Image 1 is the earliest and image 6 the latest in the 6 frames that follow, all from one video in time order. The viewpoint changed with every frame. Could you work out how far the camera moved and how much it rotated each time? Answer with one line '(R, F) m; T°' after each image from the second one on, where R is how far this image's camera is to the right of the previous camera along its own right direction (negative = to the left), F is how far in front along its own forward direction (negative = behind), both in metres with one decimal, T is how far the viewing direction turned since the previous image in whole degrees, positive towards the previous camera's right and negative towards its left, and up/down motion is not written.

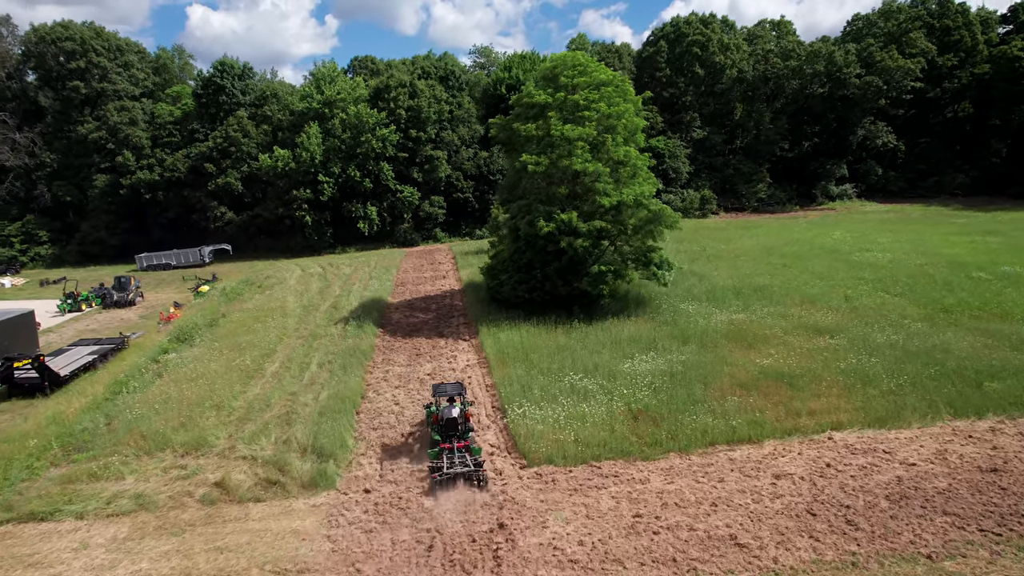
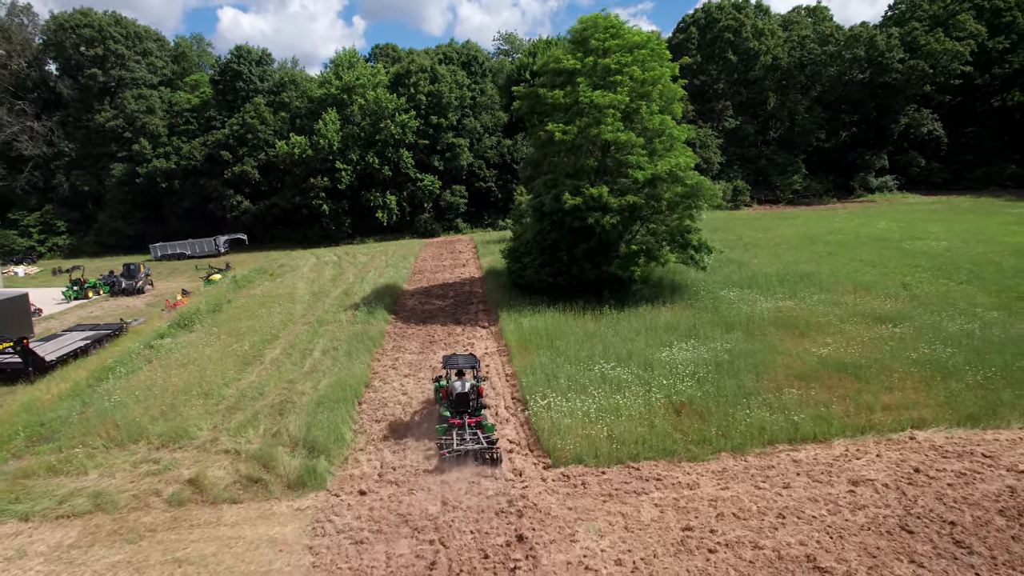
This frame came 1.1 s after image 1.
(0.0, +1.8) m; -2°
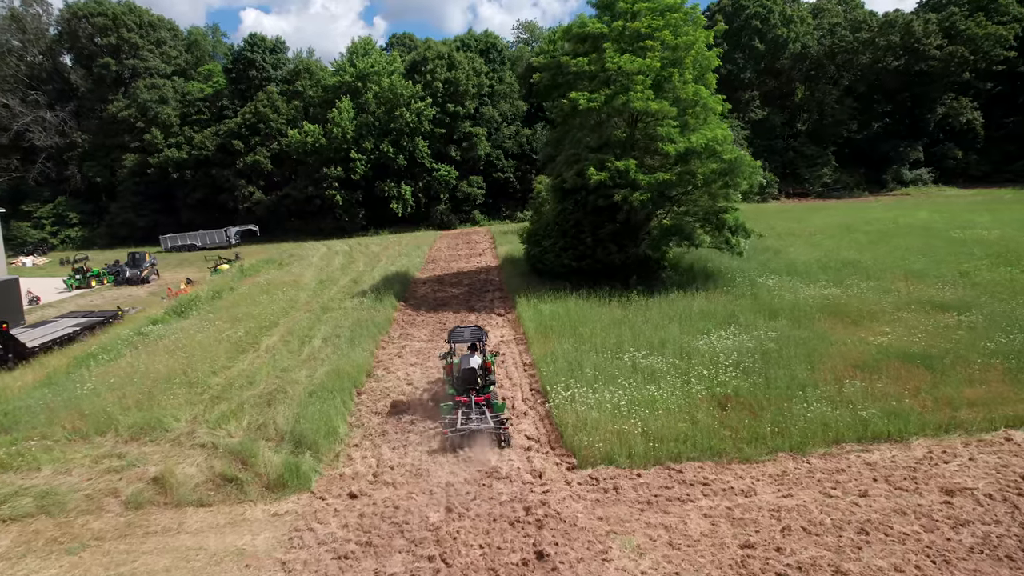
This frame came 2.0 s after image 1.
(0.0, +1.6) m; -1°
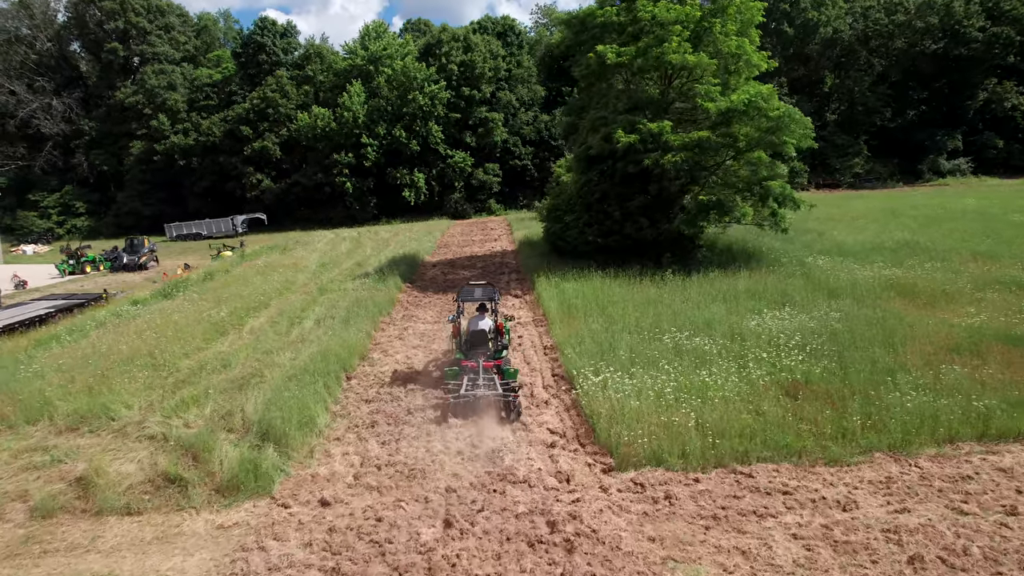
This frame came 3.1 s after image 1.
(0.0, +1.9) m; -1°
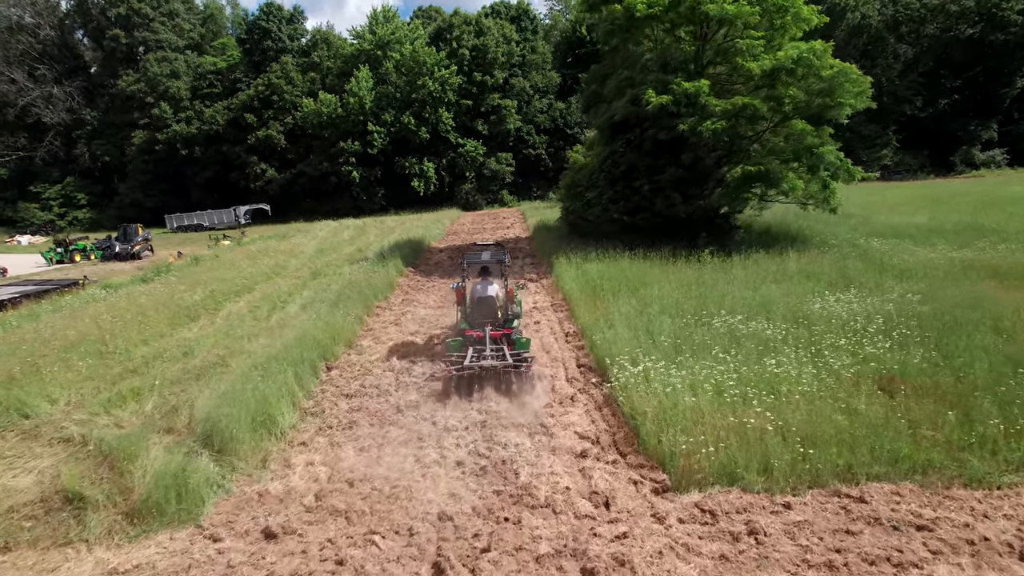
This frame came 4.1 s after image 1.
(0.0, +1.8) m; -1°
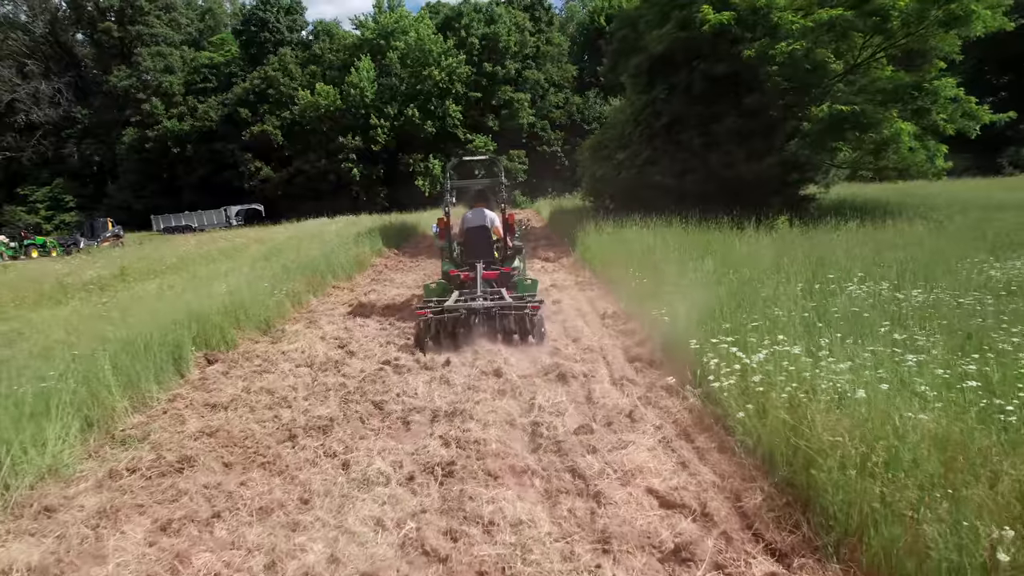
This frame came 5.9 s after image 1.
(+0.1, +3.4) m; -1°
